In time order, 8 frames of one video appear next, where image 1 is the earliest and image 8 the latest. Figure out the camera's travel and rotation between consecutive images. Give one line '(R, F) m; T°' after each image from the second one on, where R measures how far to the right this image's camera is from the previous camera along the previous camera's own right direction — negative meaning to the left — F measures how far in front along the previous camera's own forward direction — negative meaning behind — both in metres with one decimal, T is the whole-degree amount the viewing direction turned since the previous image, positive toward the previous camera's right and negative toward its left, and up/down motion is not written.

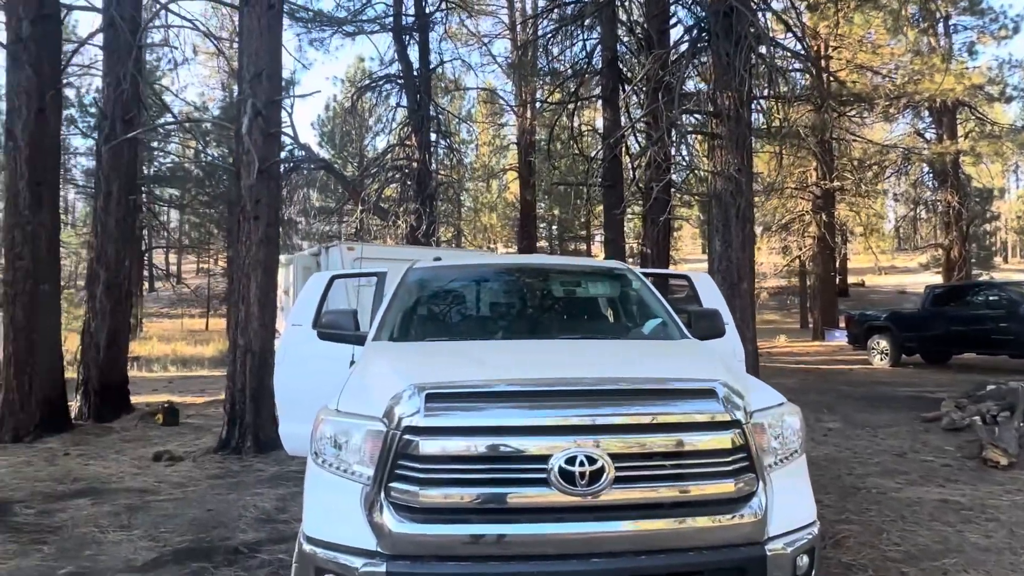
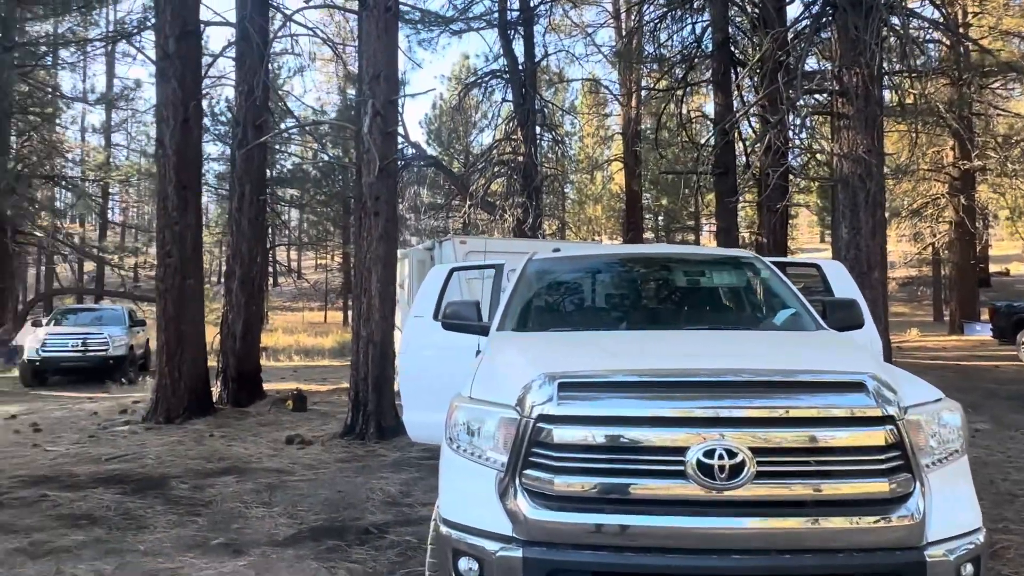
(-0.1, 0.0) m; -9°
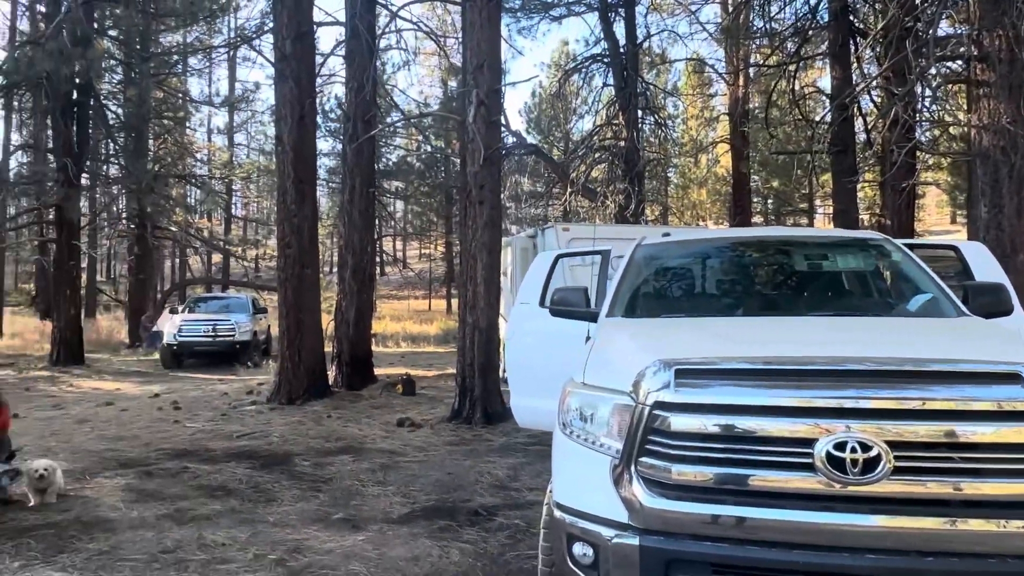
(-0.1, 0.0) m; -8°
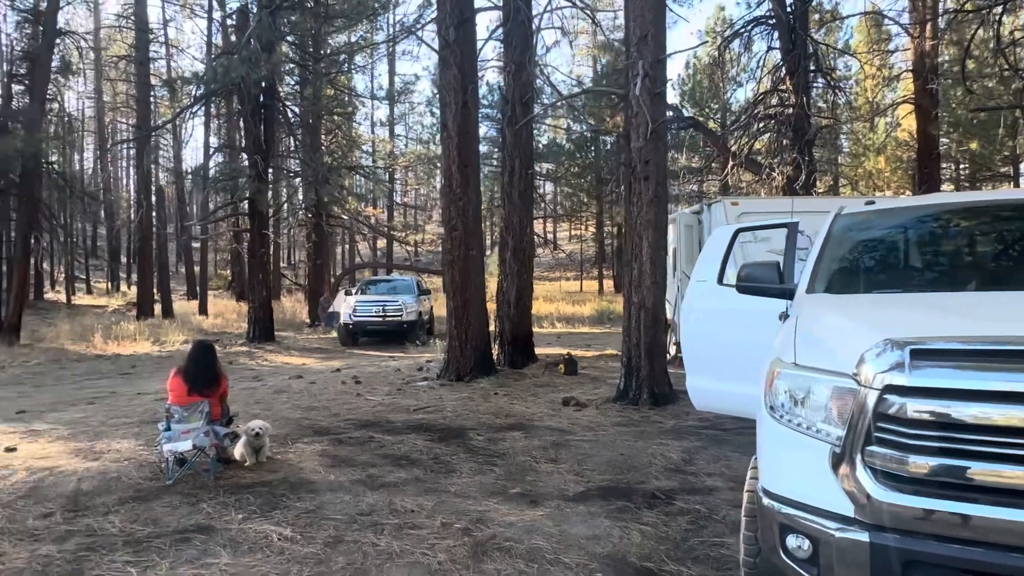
(-0.2, +0.1) m; -13°
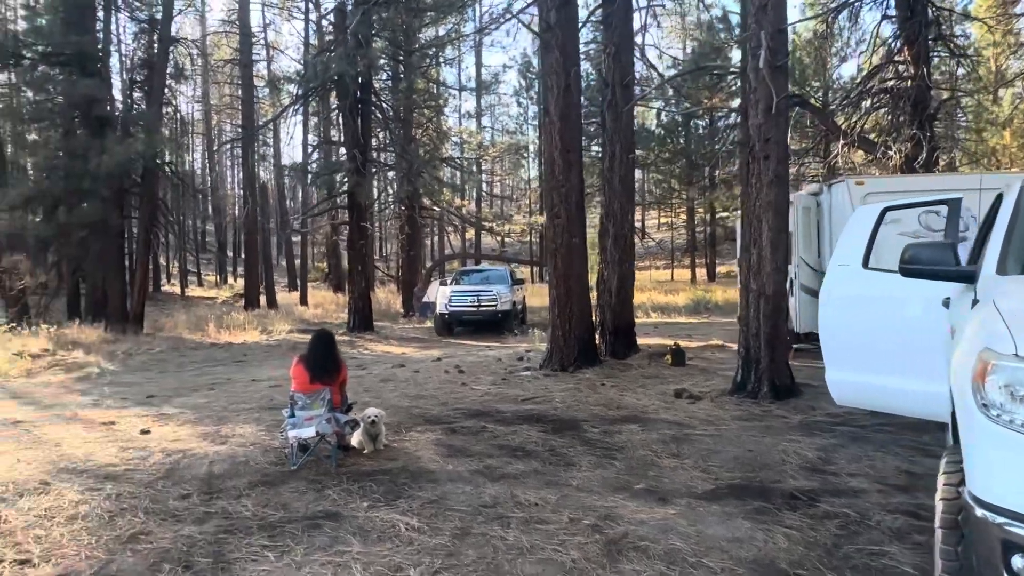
(-0.3, +0.2) m; -7°
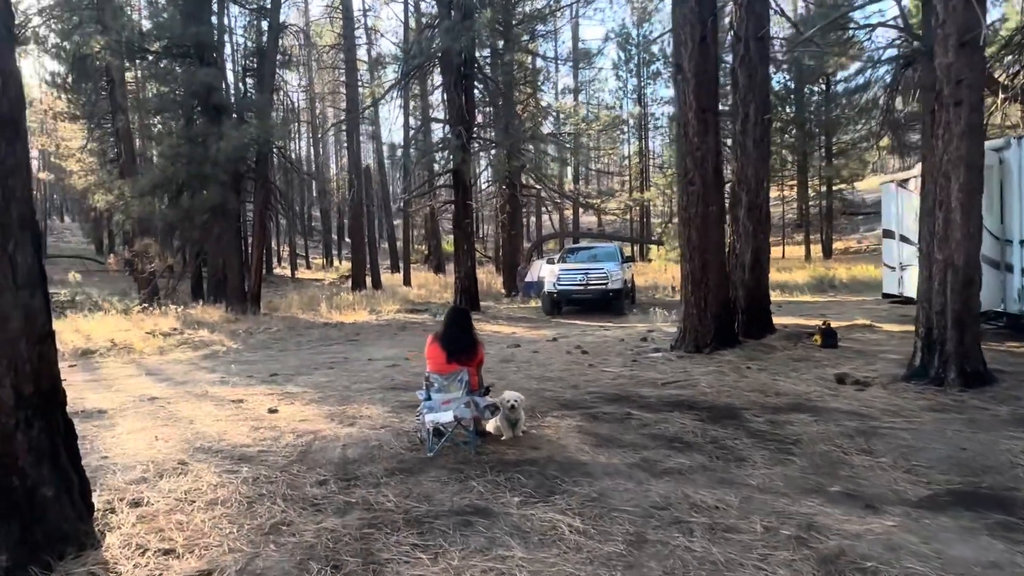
(-0.4, +0.6) m; -8°
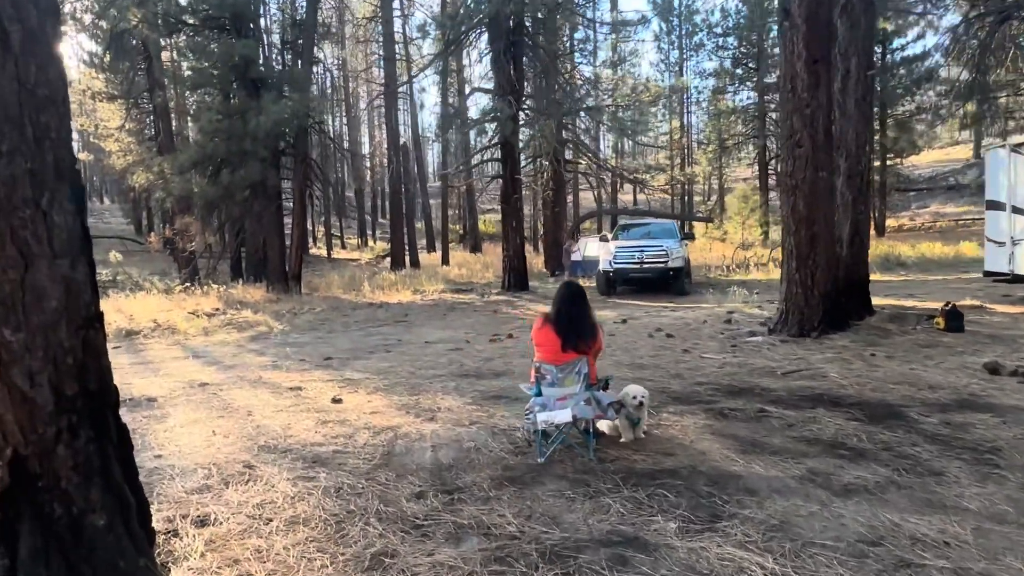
(-0.6, +0.8) m; -2°
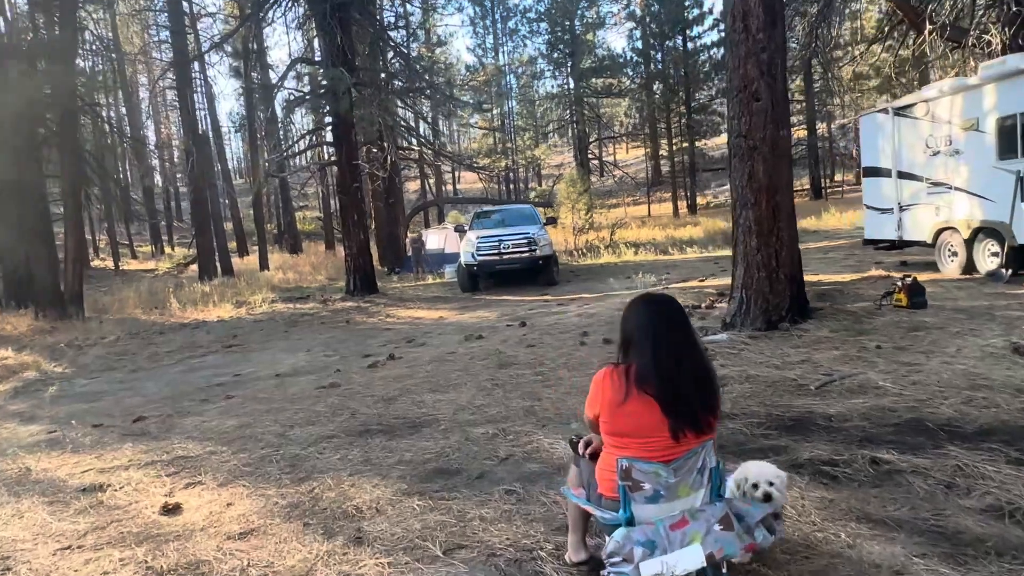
(-0.7, +2.1) m; +15°
